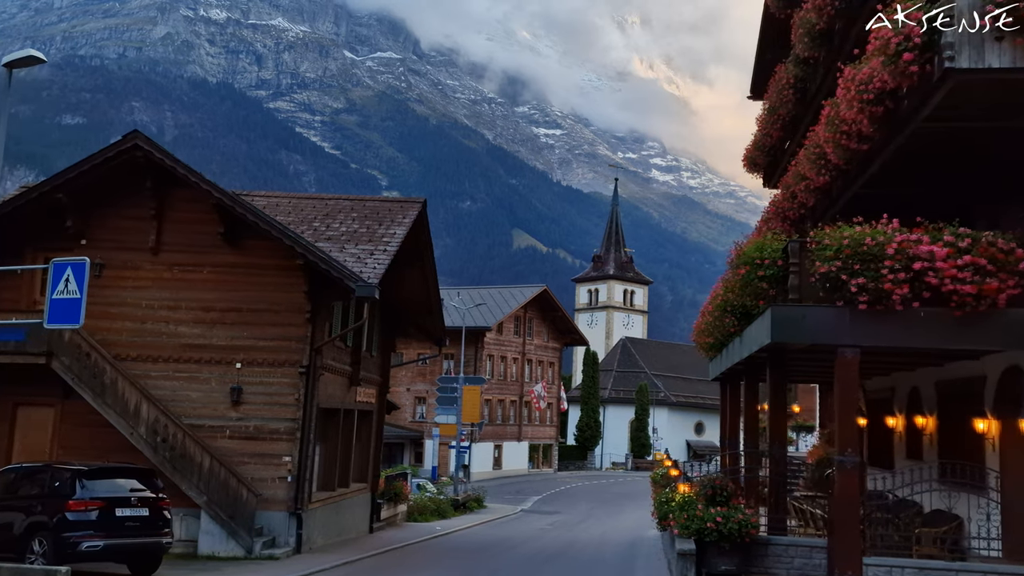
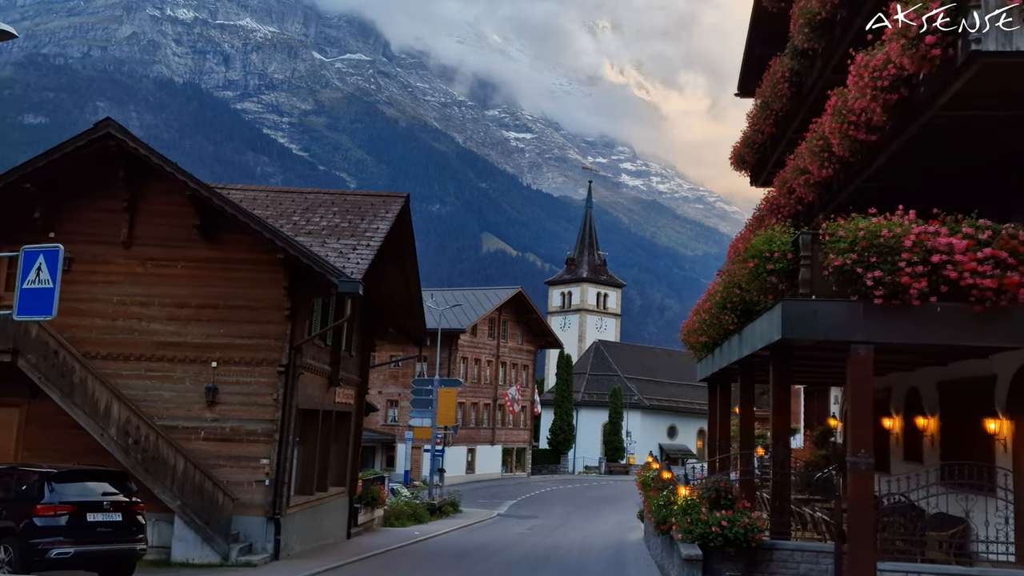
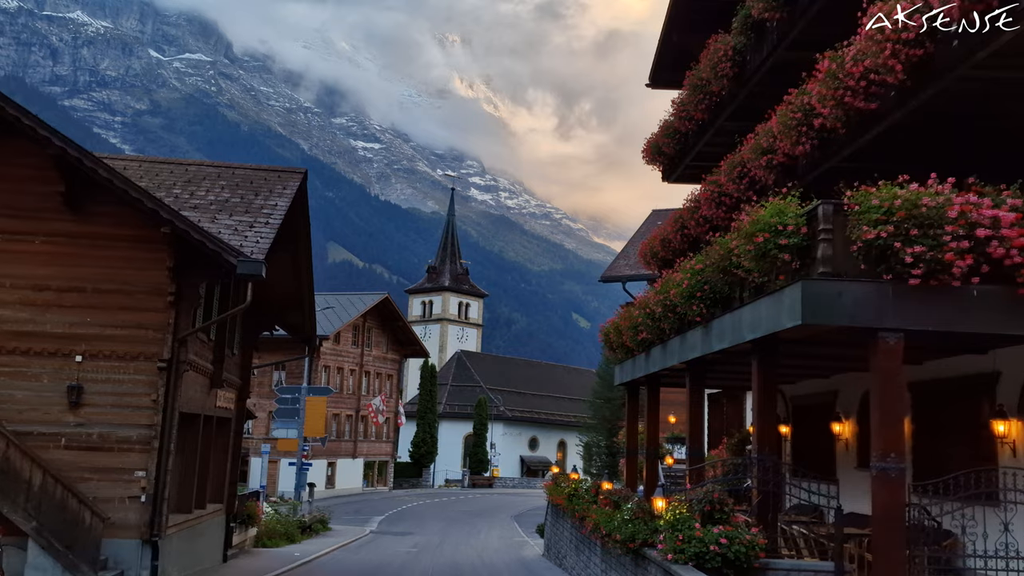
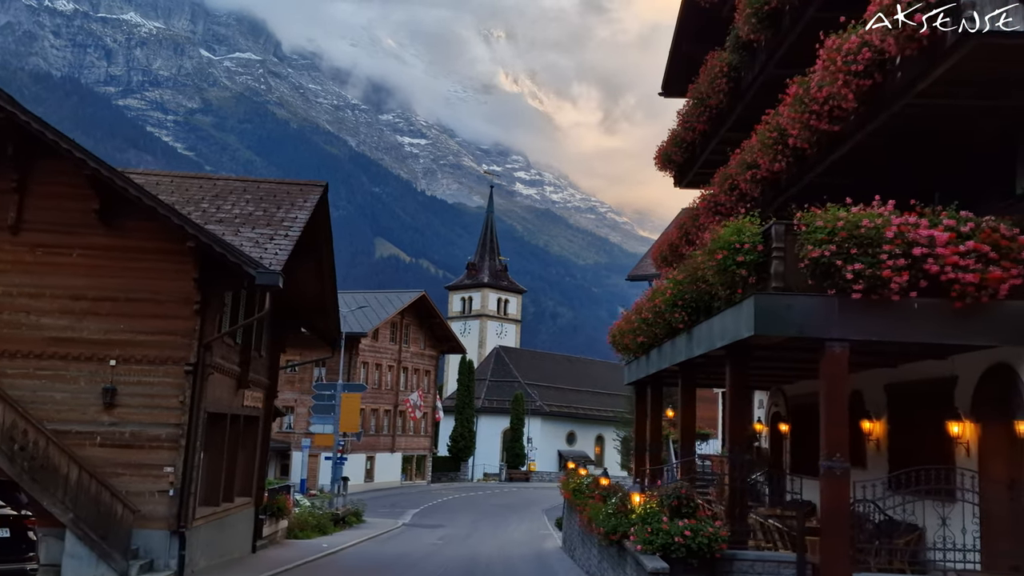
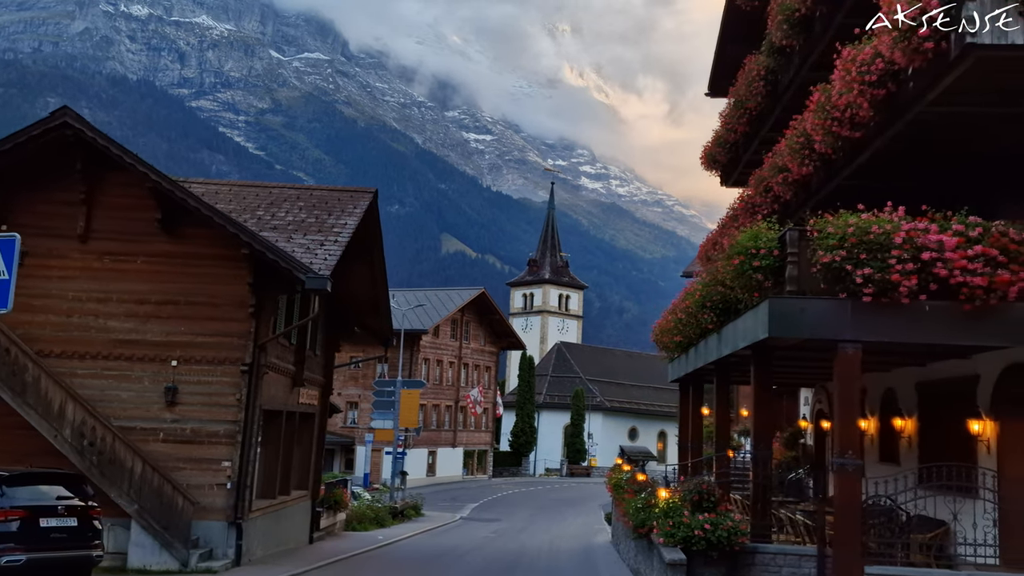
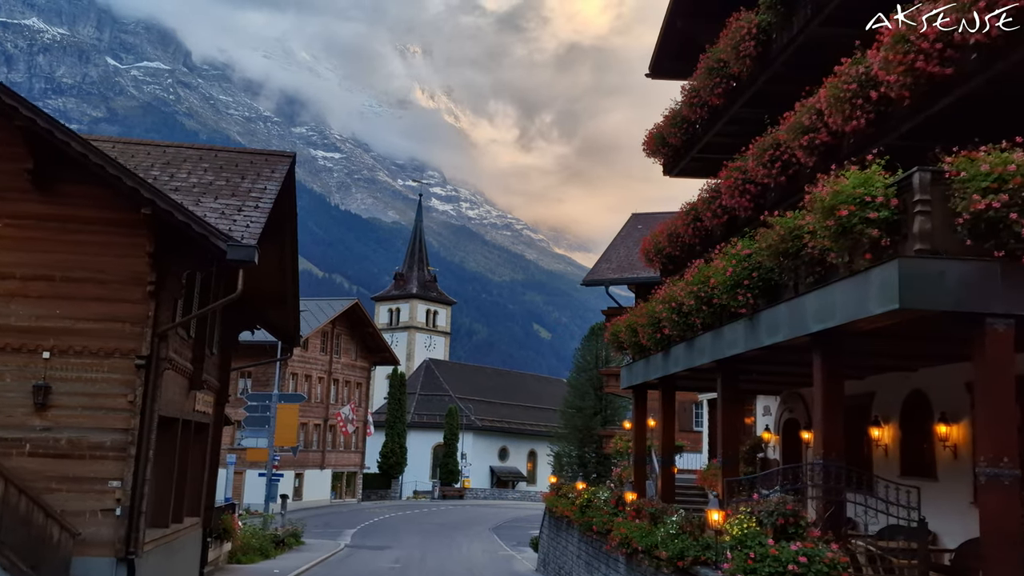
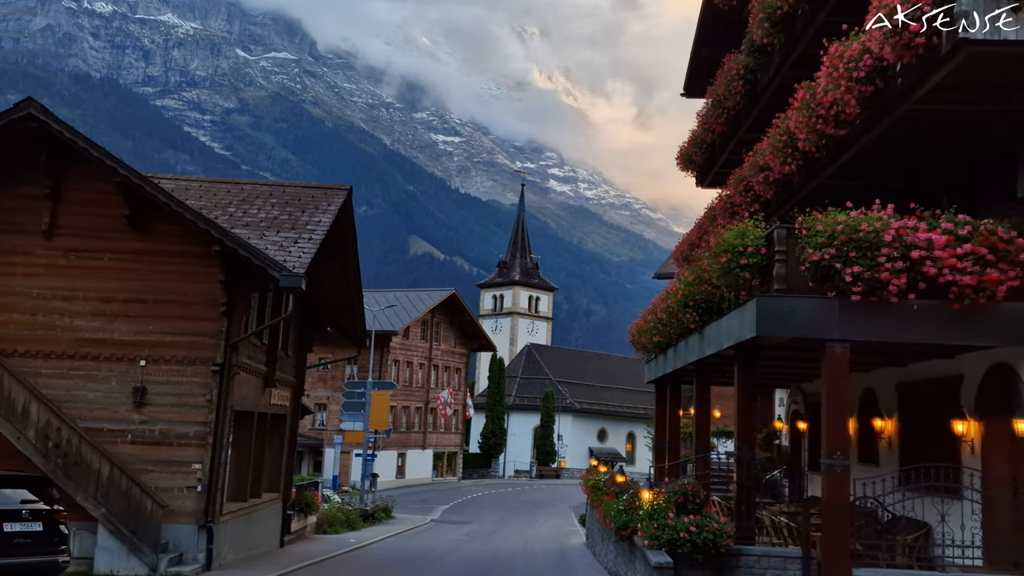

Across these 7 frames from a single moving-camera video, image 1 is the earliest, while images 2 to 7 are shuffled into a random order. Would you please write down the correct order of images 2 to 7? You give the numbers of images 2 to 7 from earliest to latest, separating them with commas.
2, 5, 7, 4, 3, 6
